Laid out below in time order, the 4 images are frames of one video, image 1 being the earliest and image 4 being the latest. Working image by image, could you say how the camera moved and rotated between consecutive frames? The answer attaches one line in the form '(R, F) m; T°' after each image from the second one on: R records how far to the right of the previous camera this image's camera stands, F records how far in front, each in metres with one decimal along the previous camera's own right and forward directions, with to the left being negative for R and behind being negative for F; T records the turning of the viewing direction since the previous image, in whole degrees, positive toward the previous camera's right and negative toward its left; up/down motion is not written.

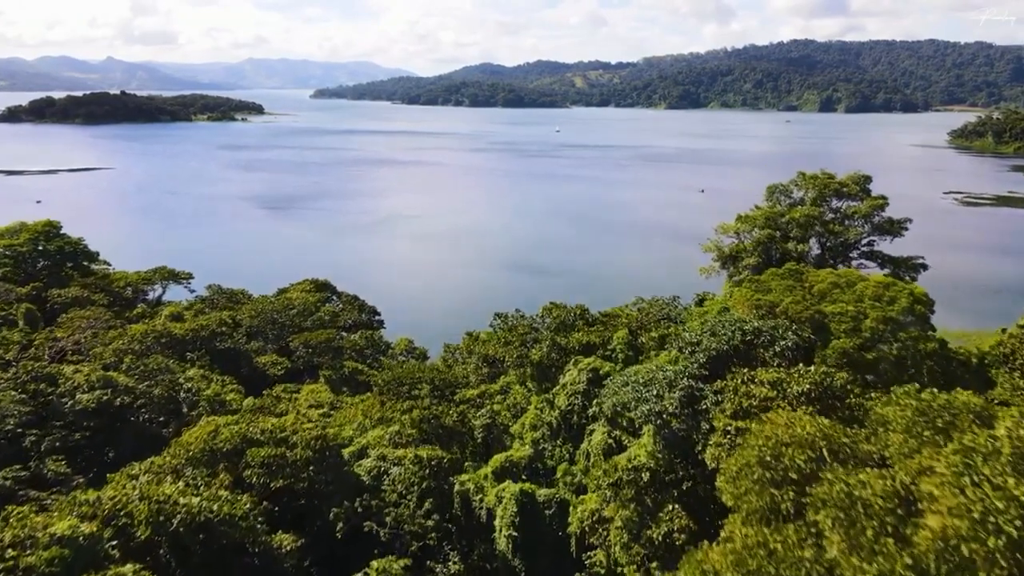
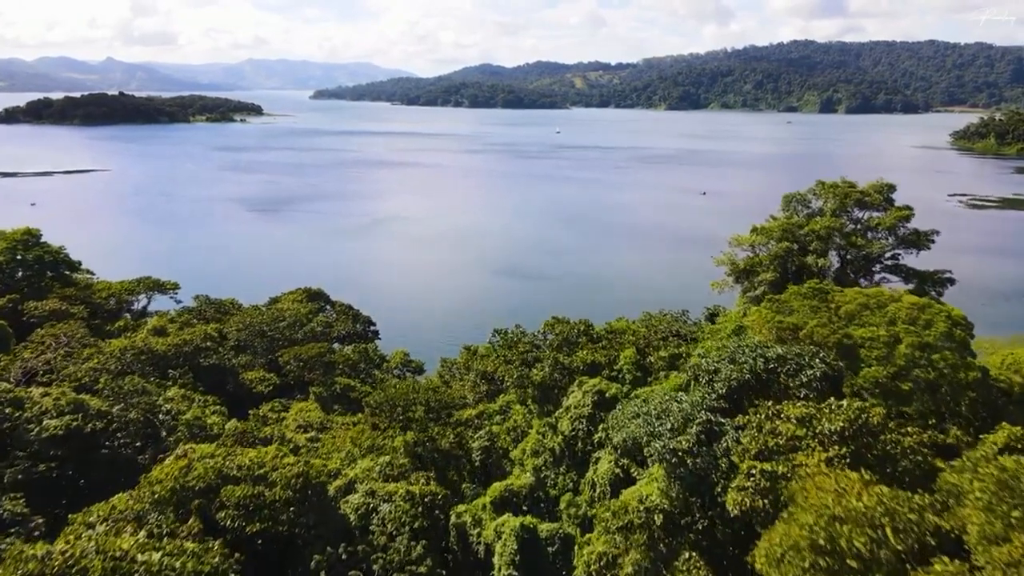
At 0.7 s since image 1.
(0.0, +0.5) m; 0°
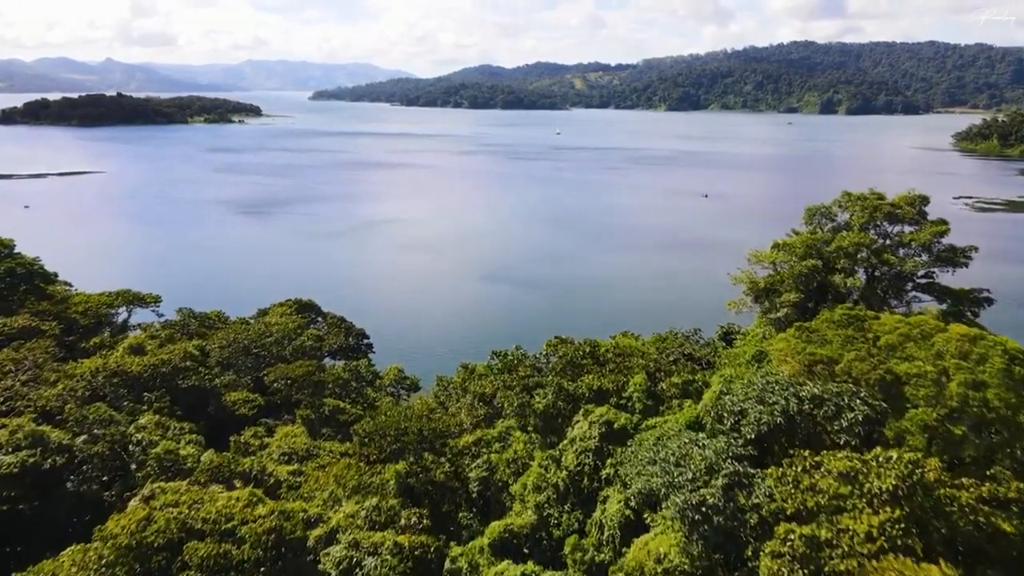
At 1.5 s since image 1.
(0.0, +0.7) m; 0°
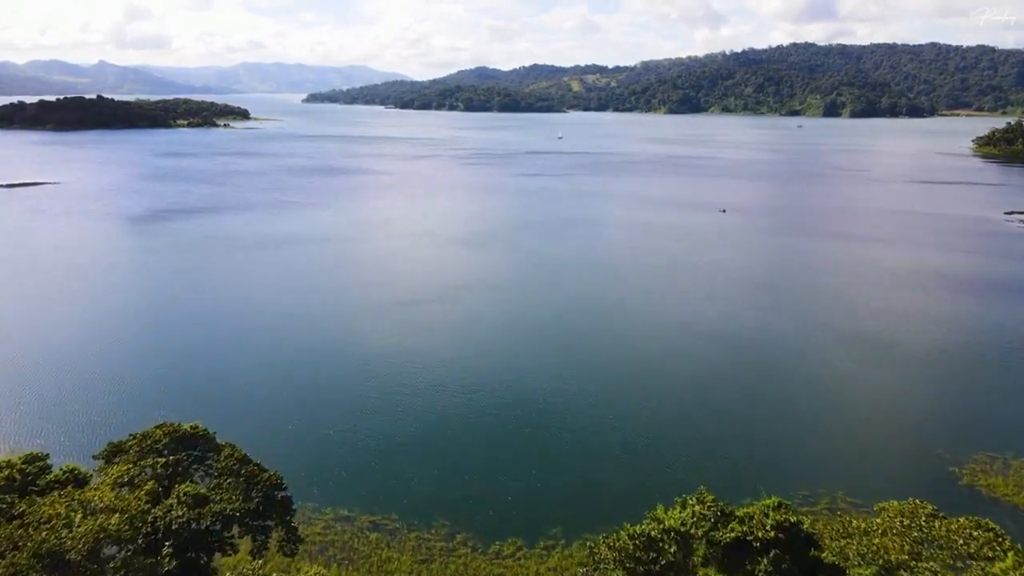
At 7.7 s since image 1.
(-0.1, +5.3) m; 0°
